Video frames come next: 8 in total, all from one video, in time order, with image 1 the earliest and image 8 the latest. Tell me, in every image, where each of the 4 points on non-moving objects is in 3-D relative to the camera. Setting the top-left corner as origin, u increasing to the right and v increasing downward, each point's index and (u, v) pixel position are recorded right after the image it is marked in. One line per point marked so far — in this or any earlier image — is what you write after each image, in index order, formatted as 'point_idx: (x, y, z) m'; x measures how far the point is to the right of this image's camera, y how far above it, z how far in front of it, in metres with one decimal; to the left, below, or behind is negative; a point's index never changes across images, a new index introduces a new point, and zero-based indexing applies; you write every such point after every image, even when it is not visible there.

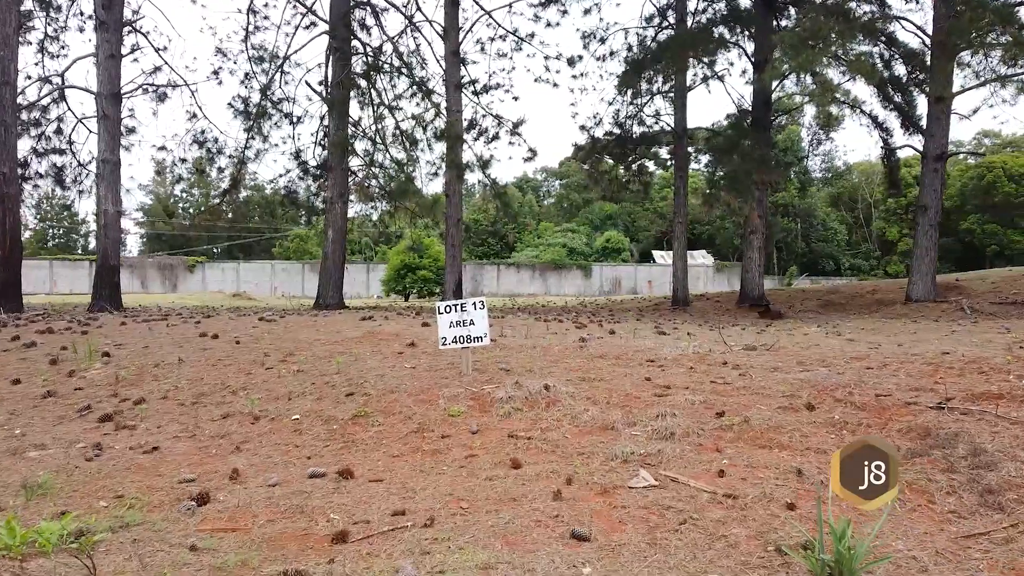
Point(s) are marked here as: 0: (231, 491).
0: (-1.4, -1.0, +4.1) m
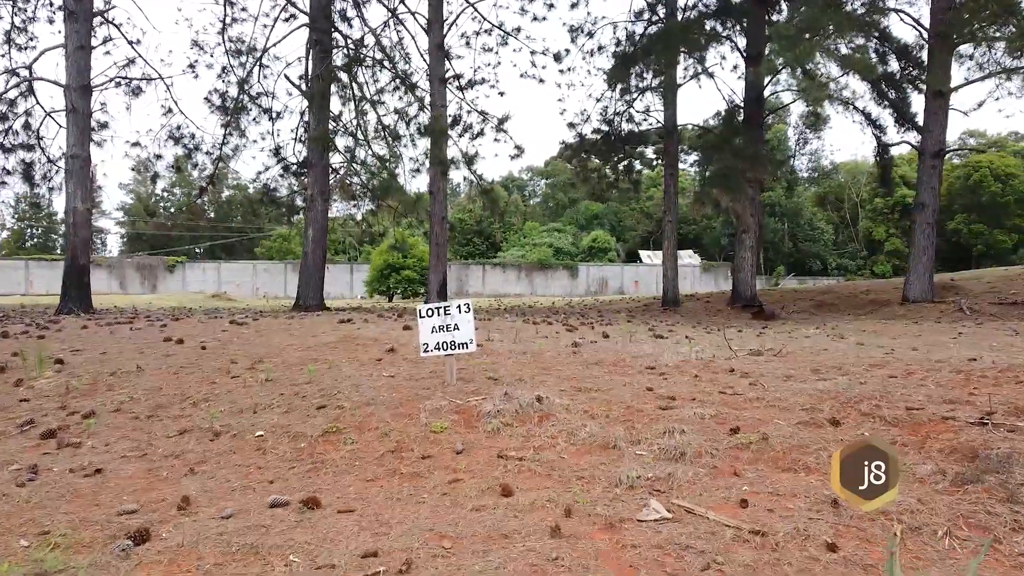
0: (-1.4, -1.0, +3.5) m
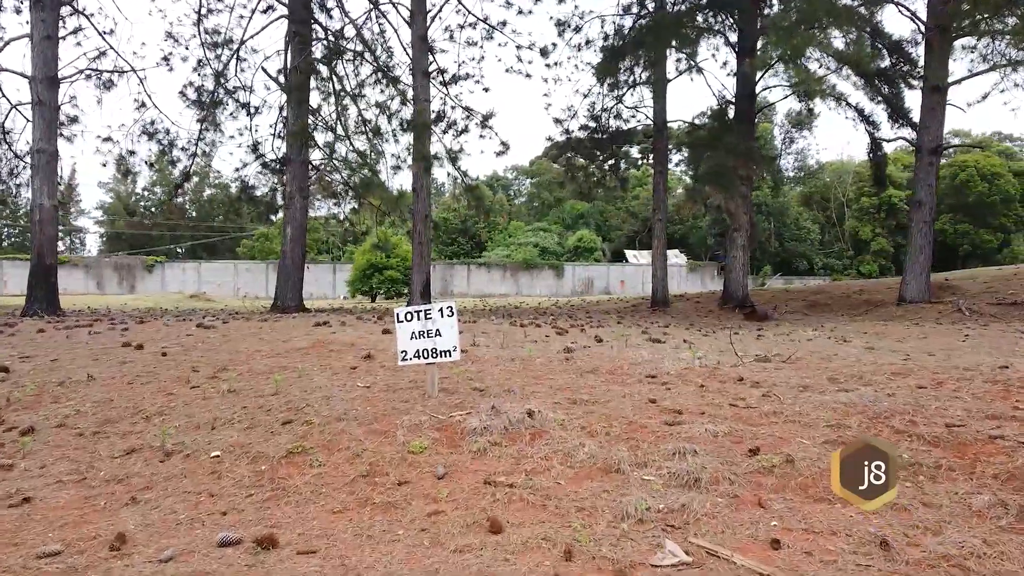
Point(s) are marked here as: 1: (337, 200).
0: (-1.5, -1.0, +3.0) m
1: (-3.5, +1.8, +16.6) m
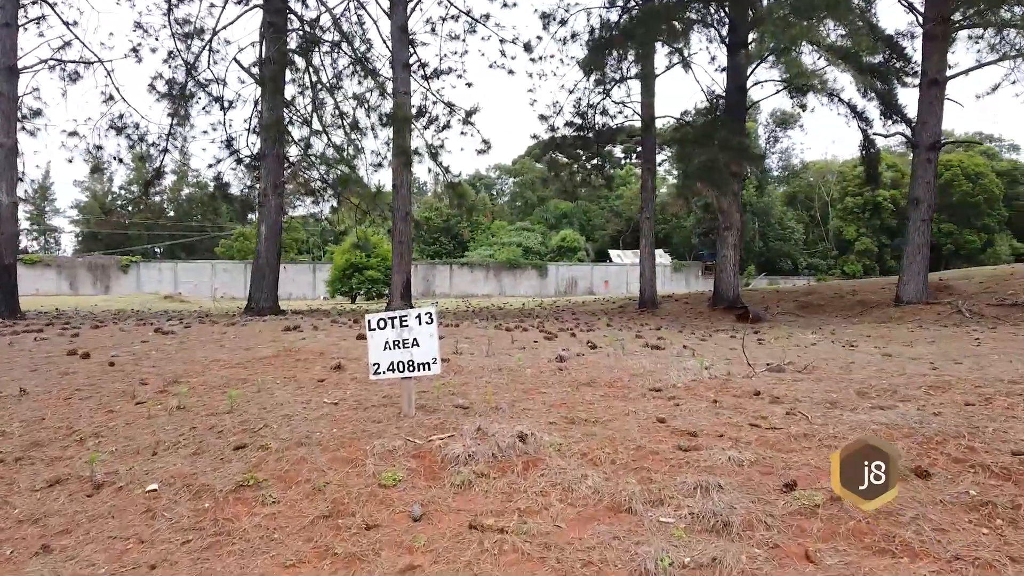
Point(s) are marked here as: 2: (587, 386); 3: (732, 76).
0: (-1.5, -1.0, +2.4) m
1: (-3.8, +1.7, +15.9) m
2: (+0.4, -0.6, +4.9) m
3: (+4.4, +4.2, +16.2) m
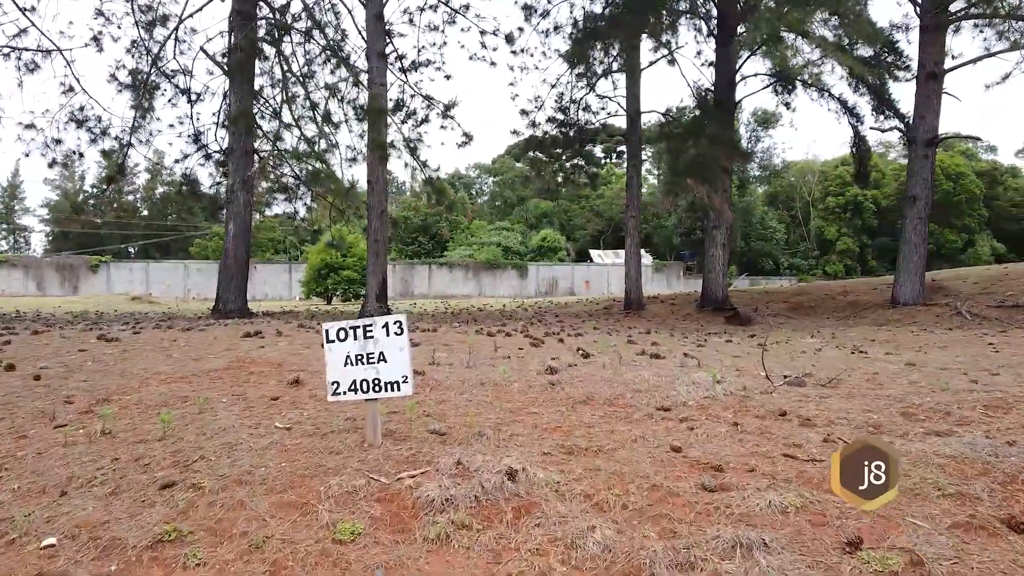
0: (-1.5, -1.1, +1.6) m
1: (-4.2, +1.7, +15.1) m
2: (+0.4, -0.6, +4.3) m
3: (+4.0, +4.1, +15.7) m
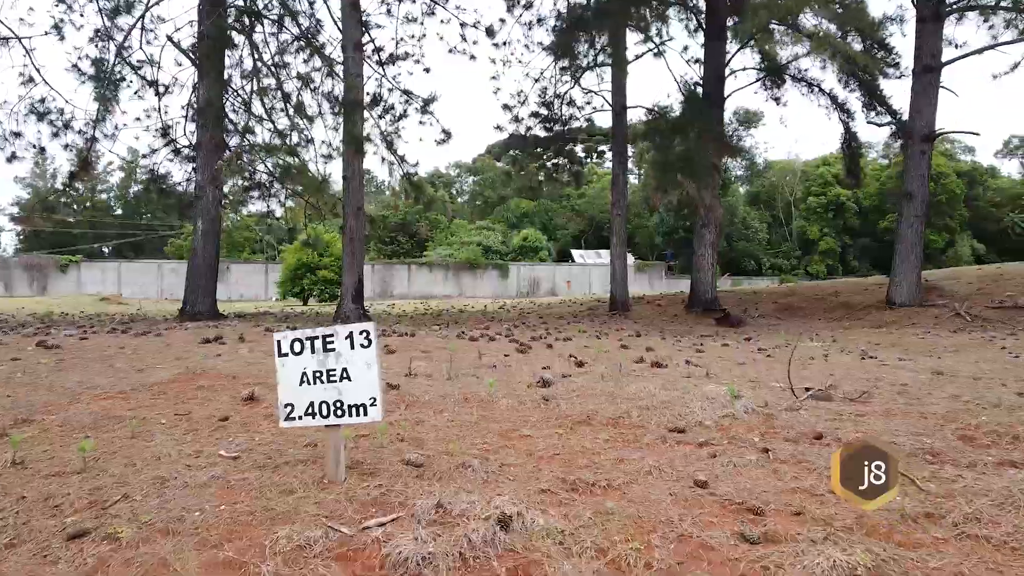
0: (-1.5, -1.1, +1.0) m
1: (-4.5, +1.7, +14.4) m
2: (+0.3, -0.6, +3.7) m
3: (+3.7, +4.1, +15.2) m
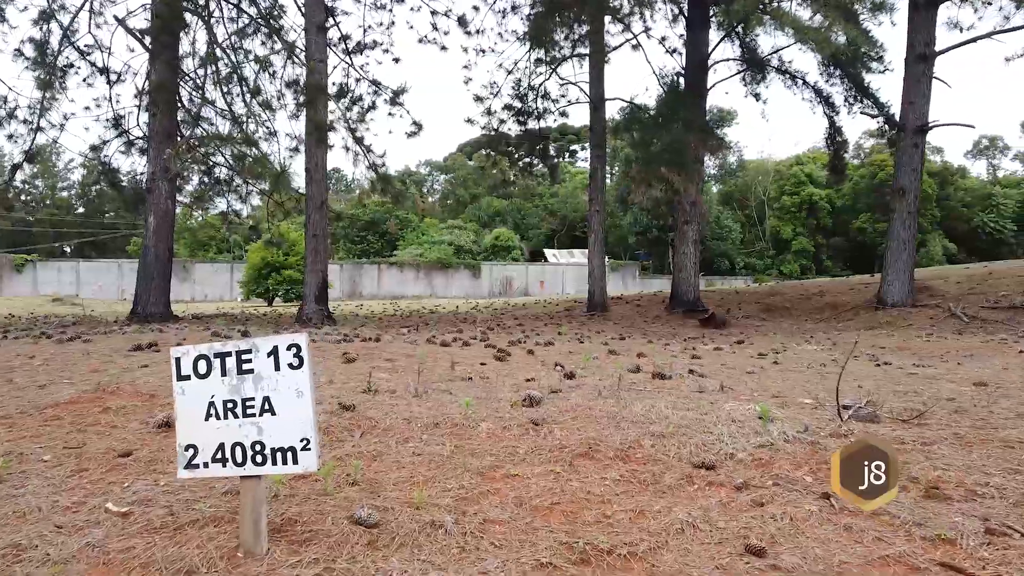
0: (-1.5, -1.1, +0.2) m
1: (-4.9, +1.7, +13.5) m
2: (+0.3, -0.6, +2.9) m
3: (+3.2, +4.1, +14.5) m
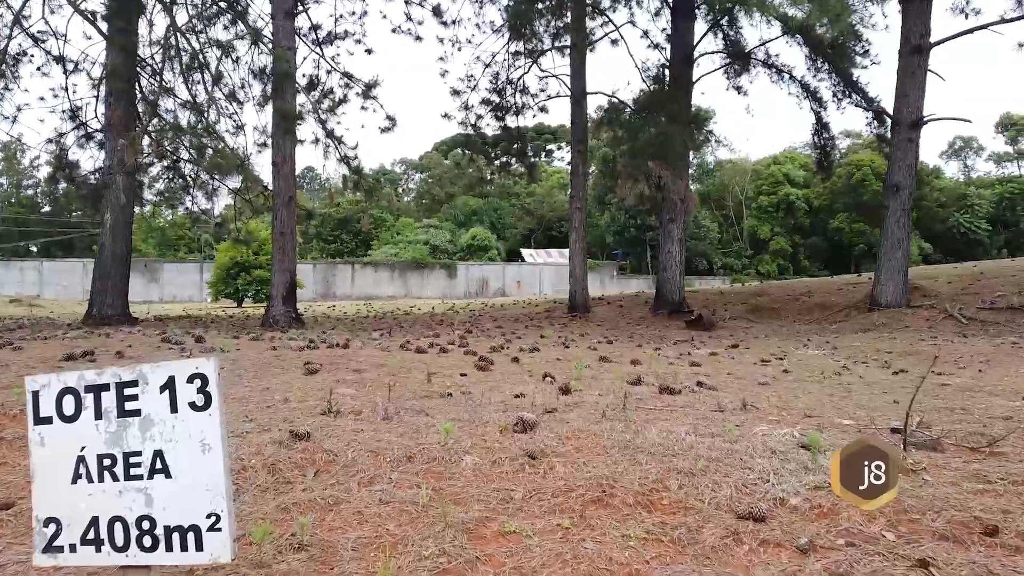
0: (-1.4, -1.1, -0.5) m
1: (-5.2, +1.7, +12.7) m
2: (+0.2, -0.6, +2.3) m
3: (+2.8, +4.1, +14.0) m
